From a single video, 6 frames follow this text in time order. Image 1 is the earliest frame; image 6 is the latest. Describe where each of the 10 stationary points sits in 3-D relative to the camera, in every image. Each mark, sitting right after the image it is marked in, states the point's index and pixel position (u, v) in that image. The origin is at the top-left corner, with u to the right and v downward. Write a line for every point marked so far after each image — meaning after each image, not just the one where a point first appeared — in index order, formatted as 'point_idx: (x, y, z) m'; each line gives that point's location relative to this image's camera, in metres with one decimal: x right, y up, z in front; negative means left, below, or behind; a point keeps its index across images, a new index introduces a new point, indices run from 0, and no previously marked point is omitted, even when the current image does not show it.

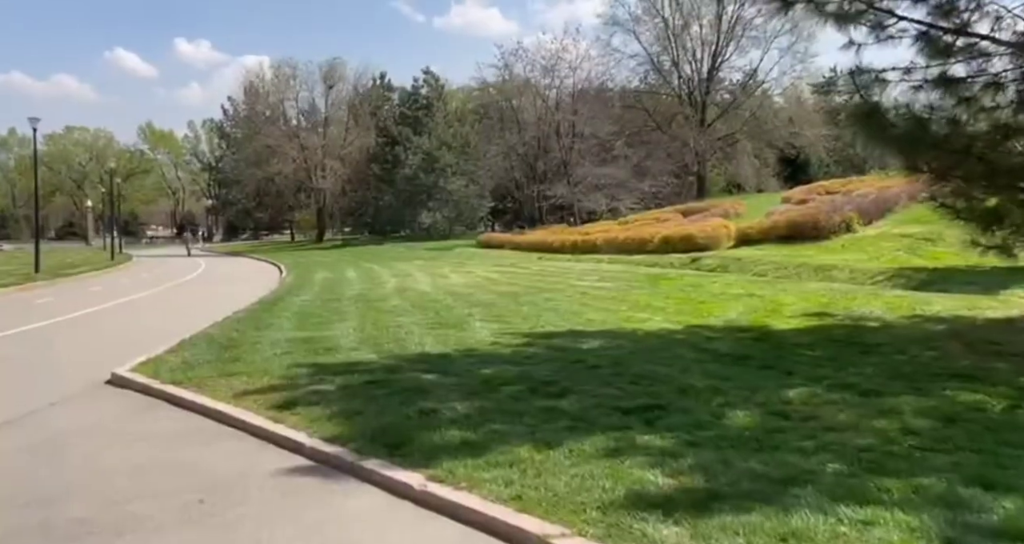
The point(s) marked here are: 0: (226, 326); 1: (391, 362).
0: (-3.6, -0.7, +10.9) m
1: (-1.1, -0.8, +7.7) m
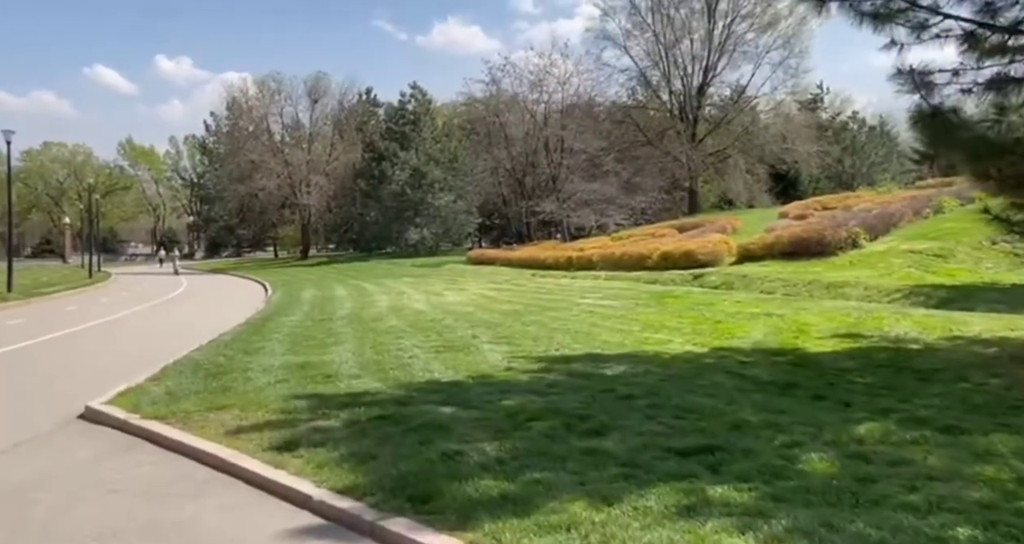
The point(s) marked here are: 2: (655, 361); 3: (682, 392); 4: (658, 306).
0: (-3.5, -0.9, +10.1) m
1: (-0.9, -1.0, +6.9) m
2: (+1.4, -0.9, +8.5) m
3: (+1.3, -0.9, +6.7) m
4: (+2.5, -0.6, +15.0) m
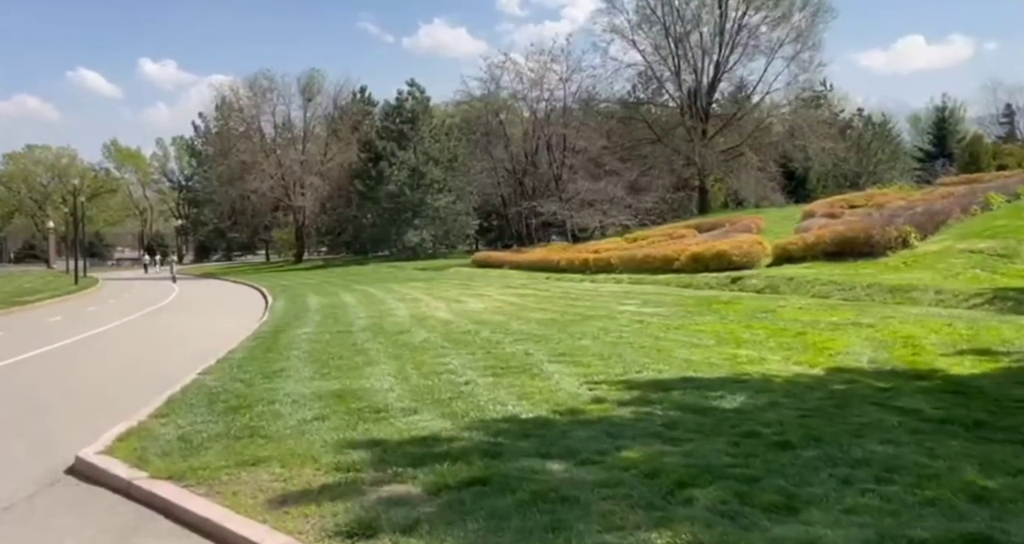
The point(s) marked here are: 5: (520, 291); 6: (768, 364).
0: (-2.8, -1.0, +8.5) m
1: (-0.2, -1.0, +5.4) m
2: (+2.1, -0.9, +7.0) m
3: (+2.0, -1.0, +5.2) m
4: (+3.1, -0.6, +13.5) m
5: (+0.2, -0.4, +19.0) m
6: (+2.5, -0.9, +8.3) m
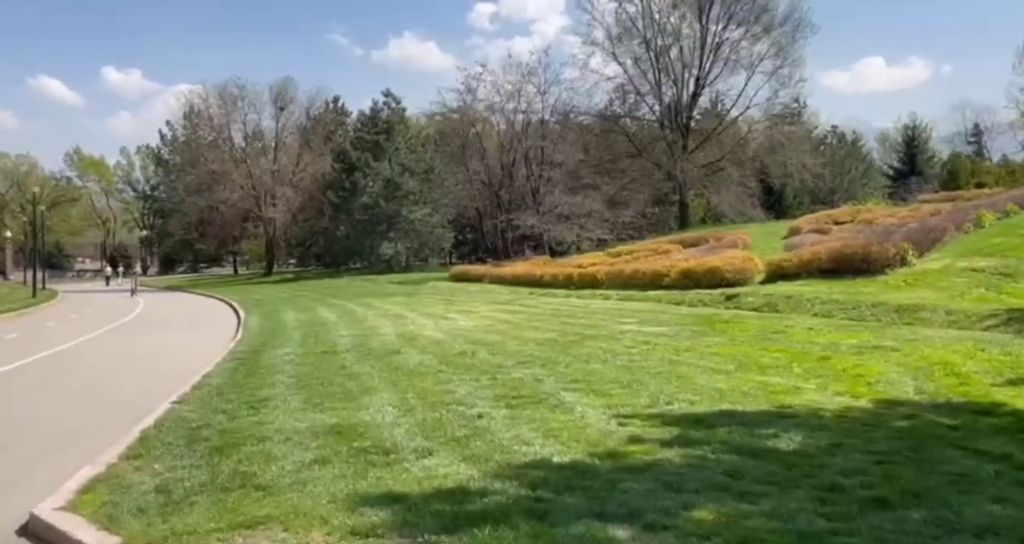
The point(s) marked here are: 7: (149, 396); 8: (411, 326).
0: (-2.7, -1.2, +7.6) m
1: (0.0, -1.2, +4.6) m
2: (+2.3, -1.1, +6.2) m
3: (+2.2, -1.1, +4.5) m
4: (+3.0, -0.9, +12.8) m
5: (-0.1, -0.8, +18.2) m
6: (+2.6, -1.1, +7.6) m
7: (-3.9, -1.3, +9.4) m
8: (-1.7, -0.9, +15.0) m
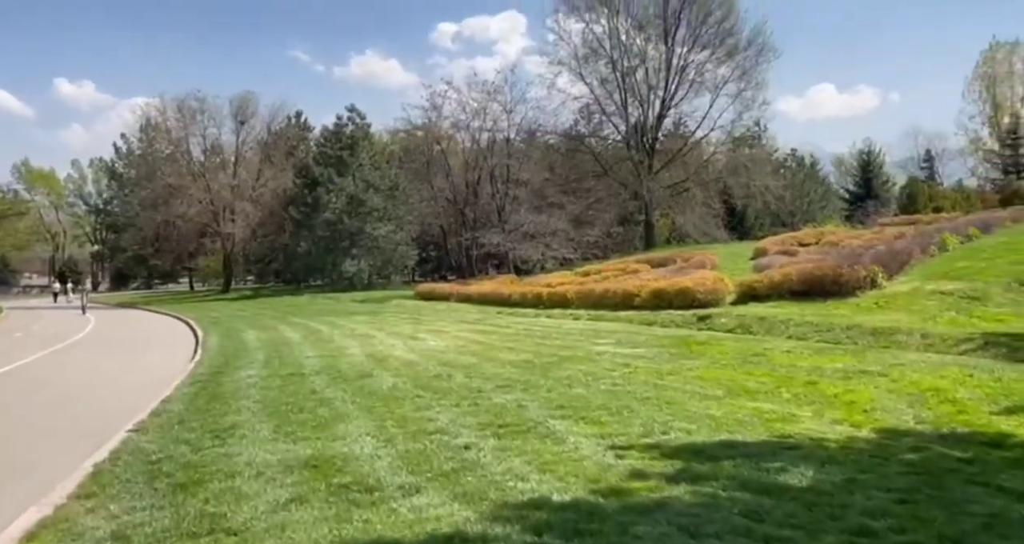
0: (-2.8, -1.3, +7.1) m
1: (0.0, -1.3, +4.2) m
2: (+2.2, -1.3, +5.9) m
3: (+2.3, -1.2, +4.2) m
4: (+2.7, -1.2, +12.5) m
5: (-0.7, -1.1, +17.8) m
6: (+2.4, -1.3, +7.3) m
7: (-4.1, -1.5, +8.8) m
8: (-2.2, -1.2, +14.5) m
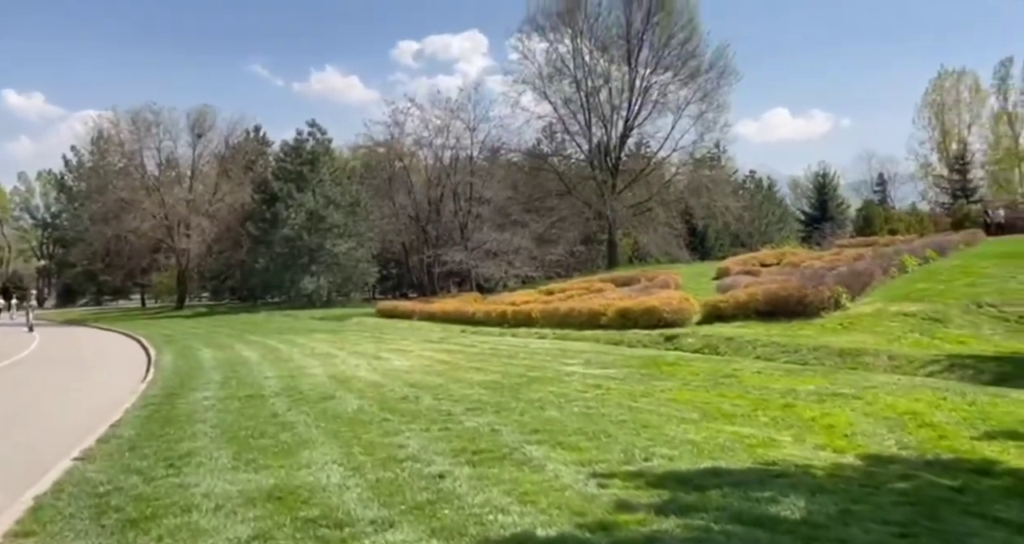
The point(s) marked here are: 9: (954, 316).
0: (-3.0, -1.4, +6.6) m
1: (0.0, -1.4, +3.9) m
2: (+2.0, -1.4, +5.7) m
3: (+2.2, -1.3, +4.0) m
4: (+2.2, -1.5, +12.3) m
5: (-1.4, -1.5, +17.4) m
6: (+2.2, -1.4, +7.1) m
7: (-4.4, -1.7, +8.3) m
8: (-2.8, -1.5, +14.1) m
9: (+9.2, -0.9, +18.1) m
